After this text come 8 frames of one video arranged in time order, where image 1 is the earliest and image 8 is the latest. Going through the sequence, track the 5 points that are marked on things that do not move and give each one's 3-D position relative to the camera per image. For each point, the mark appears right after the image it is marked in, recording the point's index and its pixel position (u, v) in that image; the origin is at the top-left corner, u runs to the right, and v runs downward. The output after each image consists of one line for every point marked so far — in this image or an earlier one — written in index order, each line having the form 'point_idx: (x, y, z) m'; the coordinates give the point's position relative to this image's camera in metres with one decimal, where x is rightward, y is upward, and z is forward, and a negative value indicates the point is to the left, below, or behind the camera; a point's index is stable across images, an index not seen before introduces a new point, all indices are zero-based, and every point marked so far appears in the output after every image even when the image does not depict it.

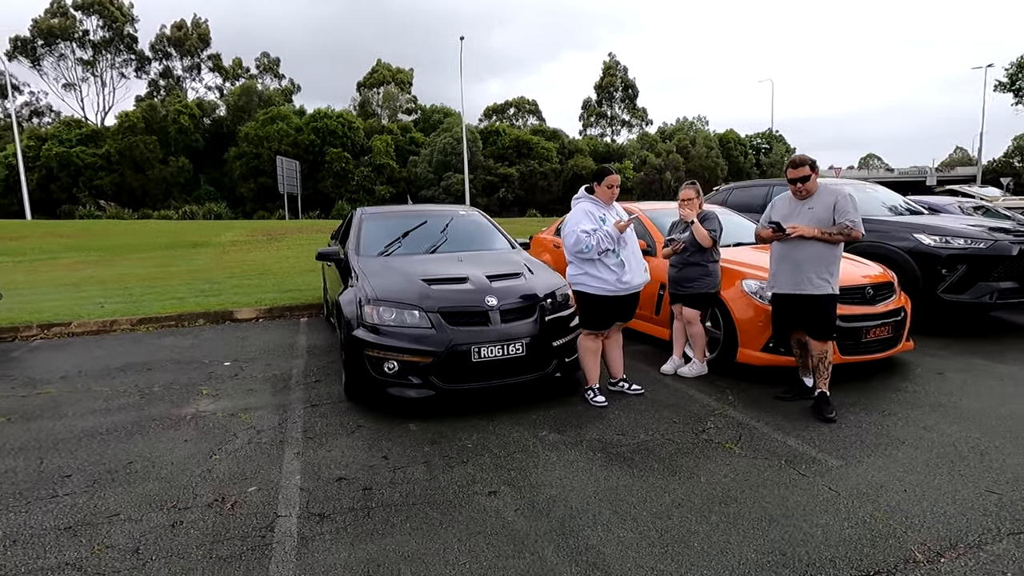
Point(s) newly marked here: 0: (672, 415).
0: (+1.1, -0.9, +3.6) m
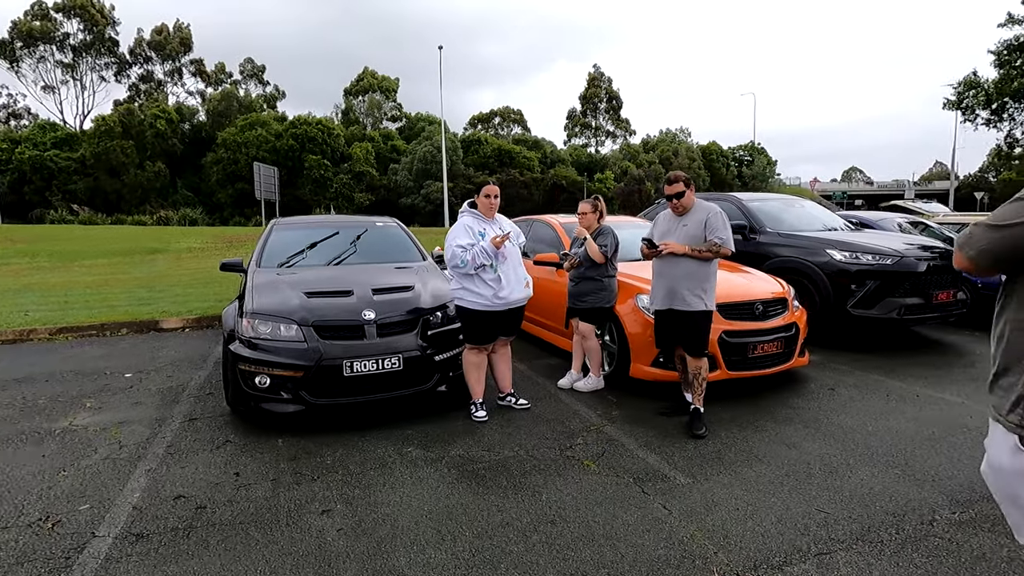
0: (+0.2, -1.0, +3.6) m
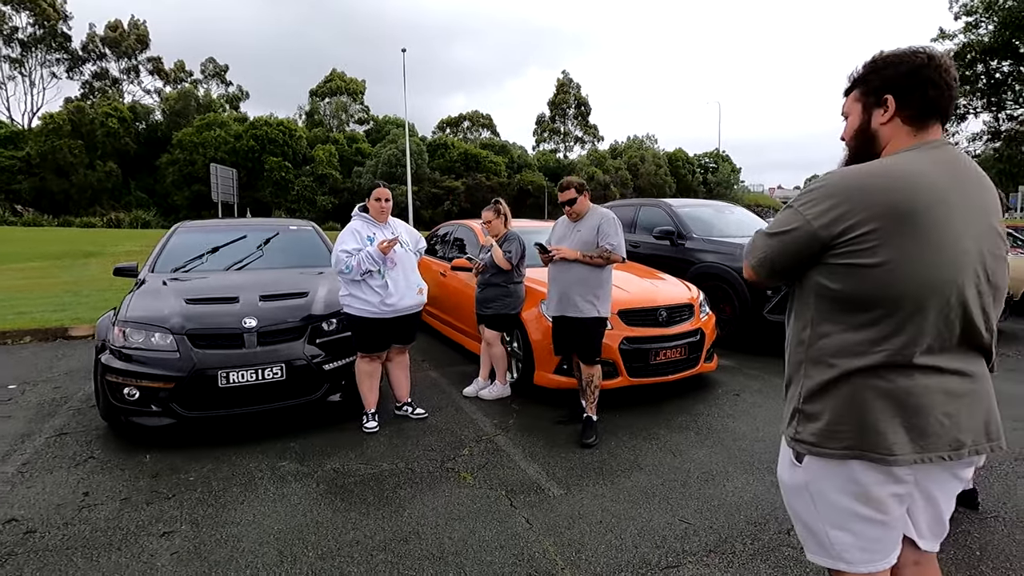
0: (-0.5, -1.0, +3.5) m
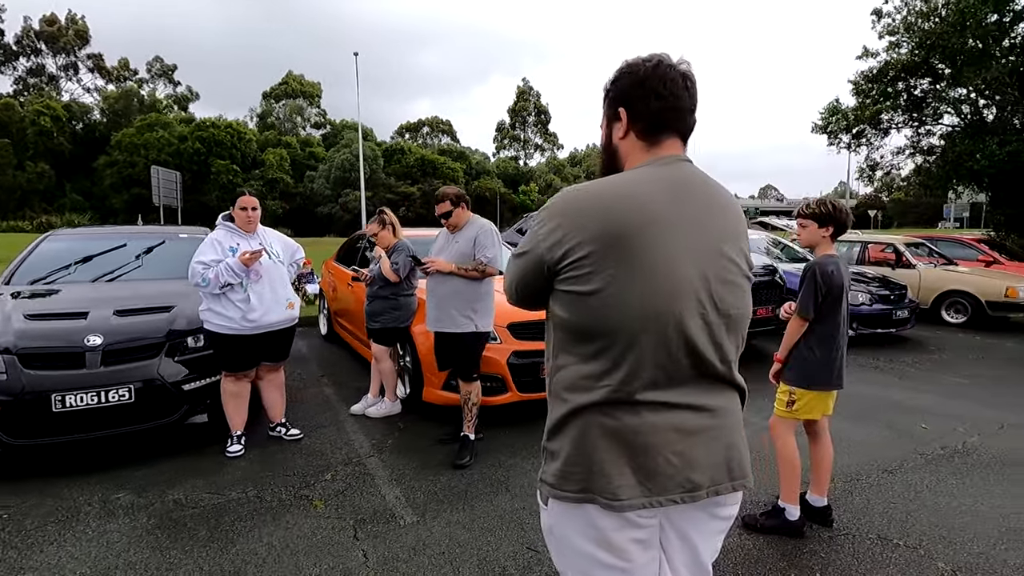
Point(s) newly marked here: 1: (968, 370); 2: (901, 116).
0: (-1.3, -1.1, +3.3) m
1: (+4.8, -0.9, +5.7) m
2: (+9.7, +4.3, +13.4) m
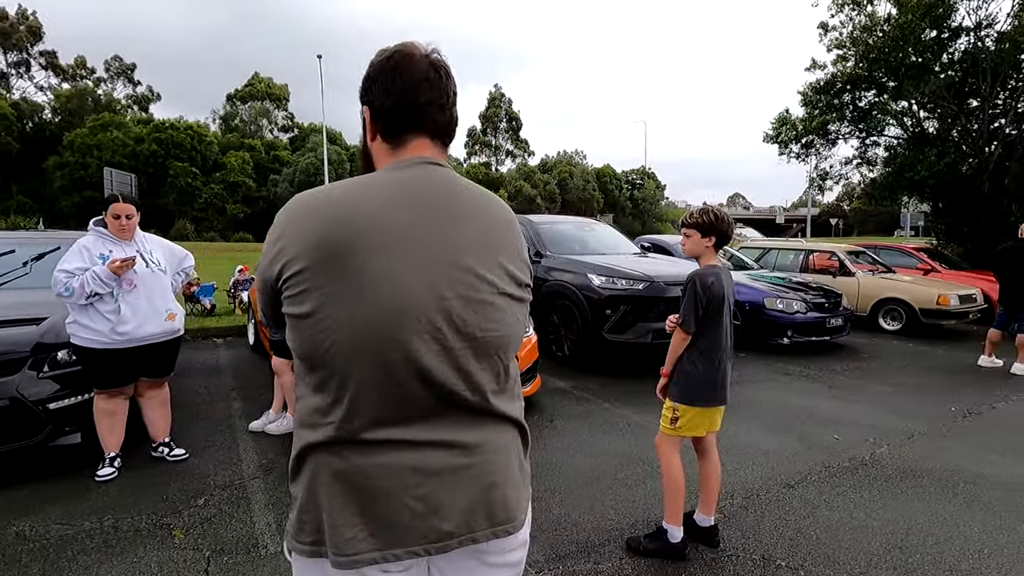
0: (-1.9, -1.1, +3.0) m
1: (+4.1, -1.0, +5.8) m
2: (+8.6, +4.1, +13.7) m
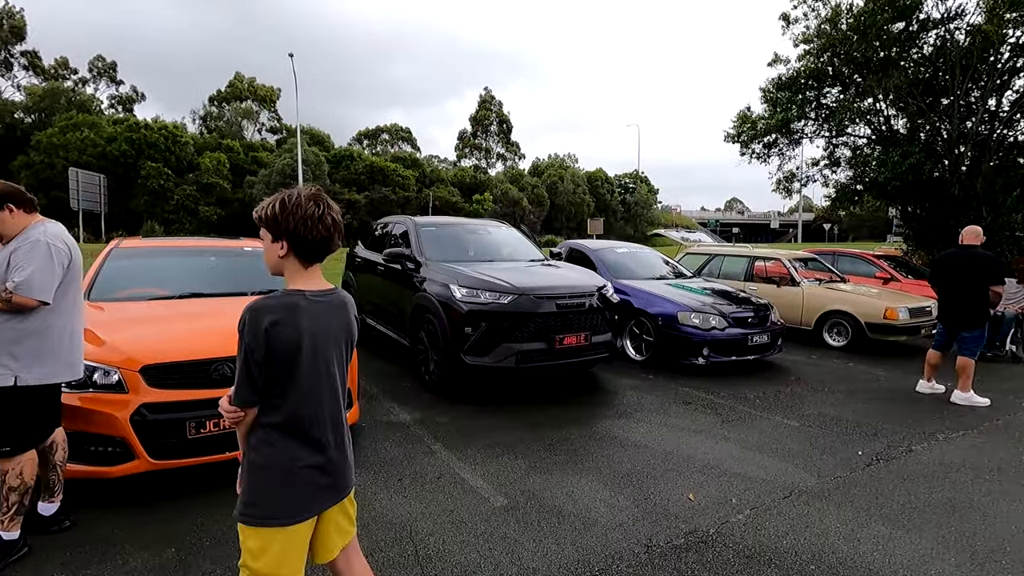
0: (-3.3, -1.2, +2.2) m
1: (+2.7, -1.1, +4.9) m
2: (+7.2, +3.9, +12.9) m
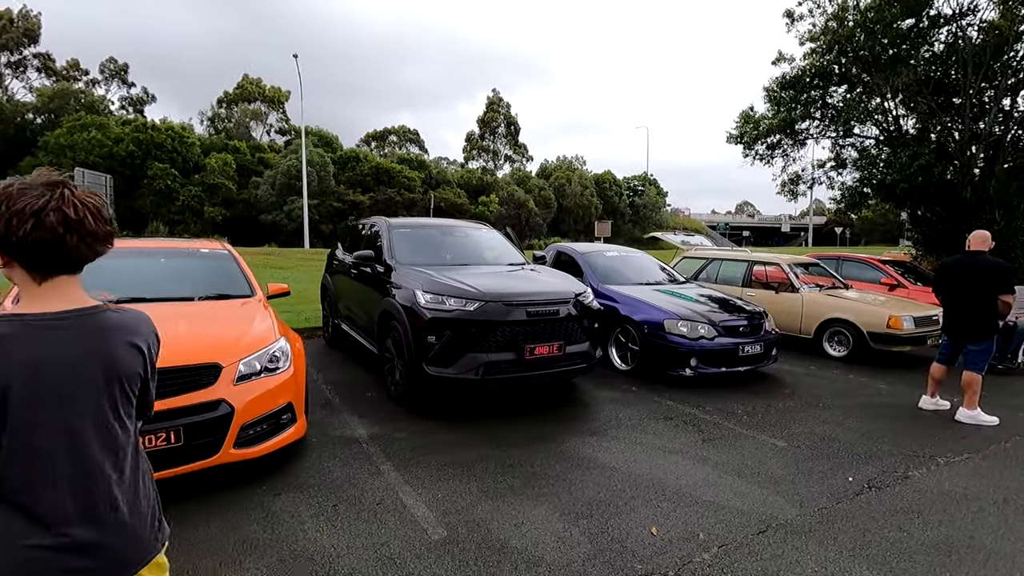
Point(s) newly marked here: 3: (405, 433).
0: (-3.6, -1.3, +1.9) m
1: (+2.5, -1.2, +4.6) m
2: (+7.1, +3.8, +12.5) m
3: (-0.8, -1.1, +4.2) m
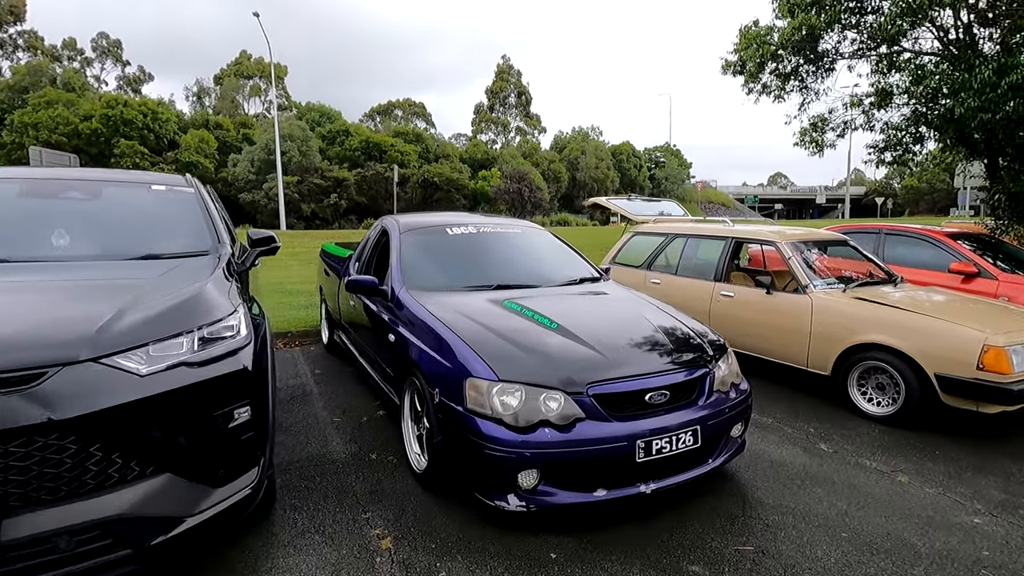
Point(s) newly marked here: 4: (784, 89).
0: (-5.6, -1.5, -0.9) m
1: (+0.6, -1.3, +1.4) m
2: (+5.6, +4.0, +8.8) m
3: (-2.7, -1.3, +1.1) m
4: (+5.1, +3.6, +9.9) m
